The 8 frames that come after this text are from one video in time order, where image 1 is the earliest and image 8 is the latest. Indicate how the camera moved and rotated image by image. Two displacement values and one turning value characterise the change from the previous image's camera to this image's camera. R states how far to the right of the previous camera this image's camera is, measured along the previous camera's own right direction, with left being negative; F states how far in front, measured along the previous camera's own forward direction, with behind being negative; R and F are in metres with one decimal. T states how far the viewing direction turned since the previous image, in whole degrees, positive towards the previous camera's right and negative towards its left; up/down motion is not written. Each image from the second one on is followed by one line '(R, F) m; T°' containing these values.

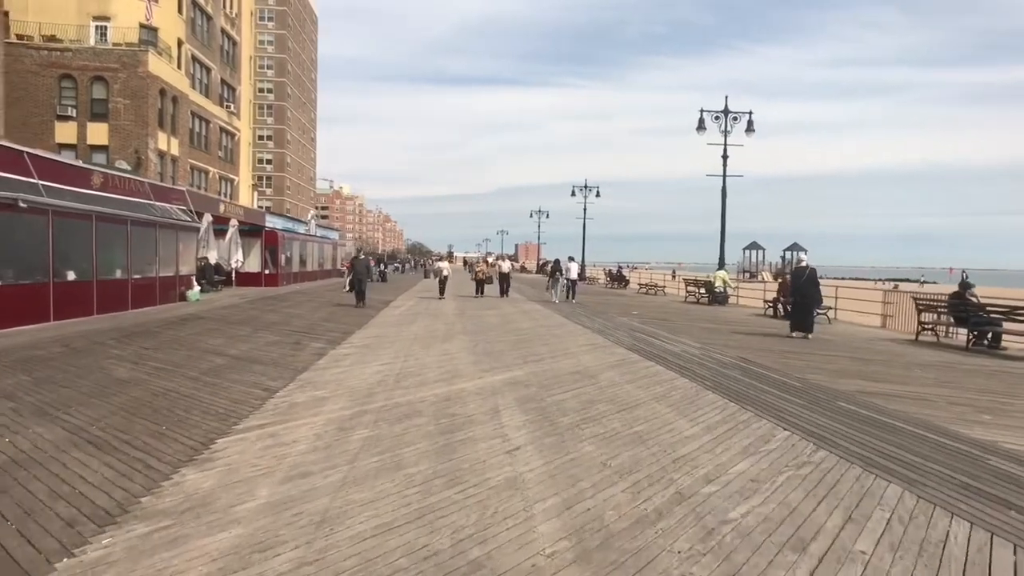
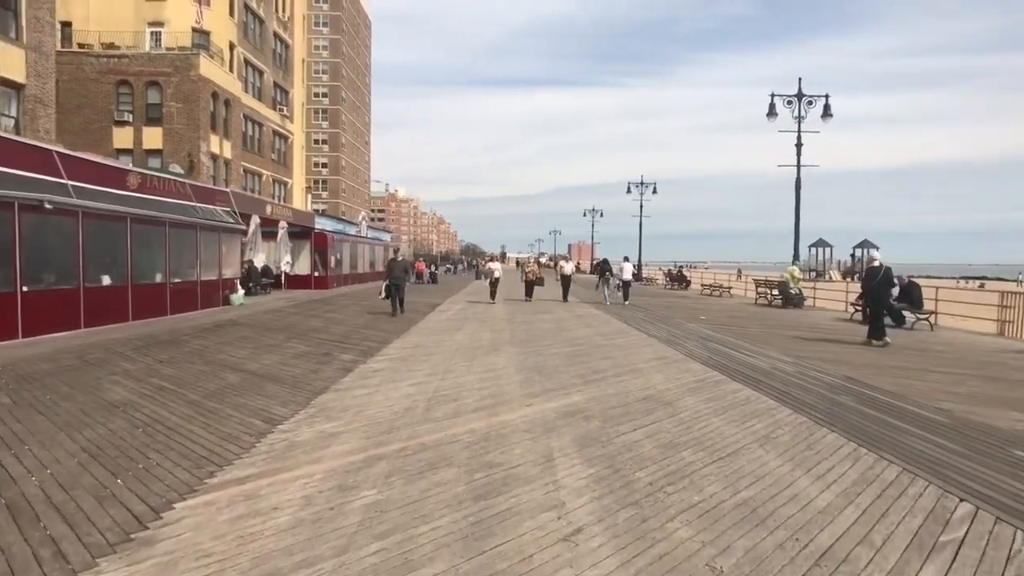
(0.0, +1.6) m; -5°
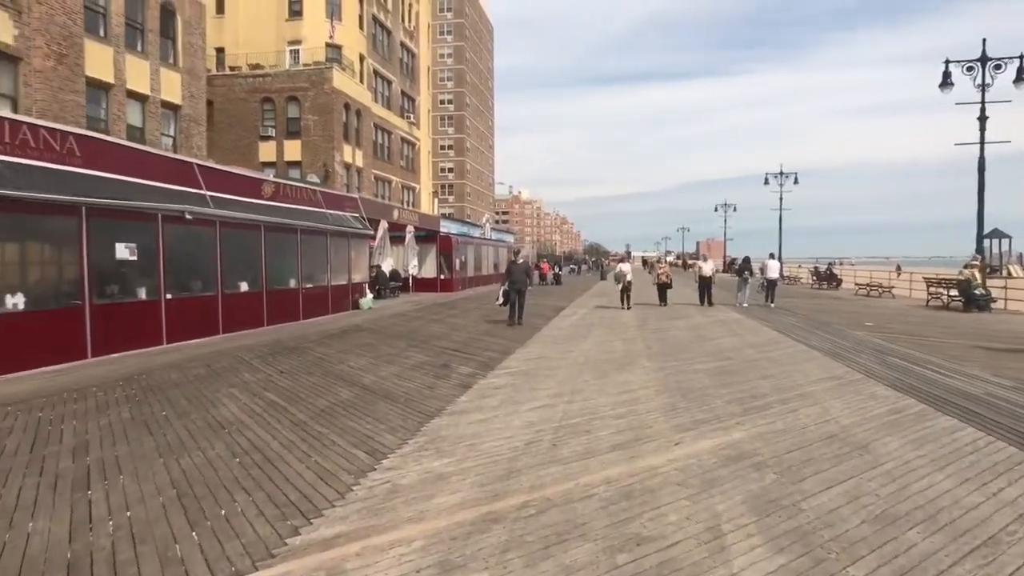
(-0.2, +1.2) m; -11°
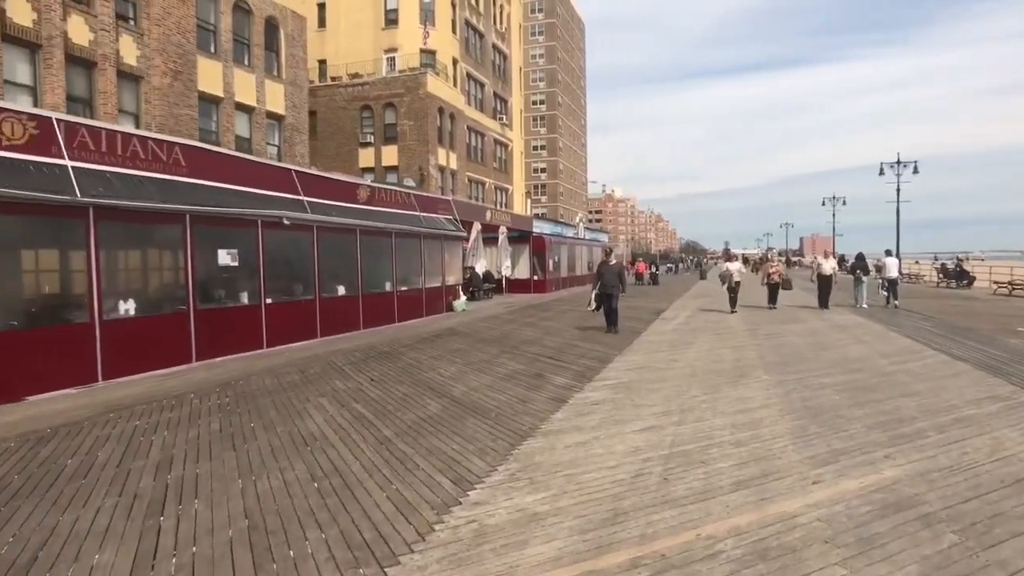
(-0.1, +0.7) m; -8°
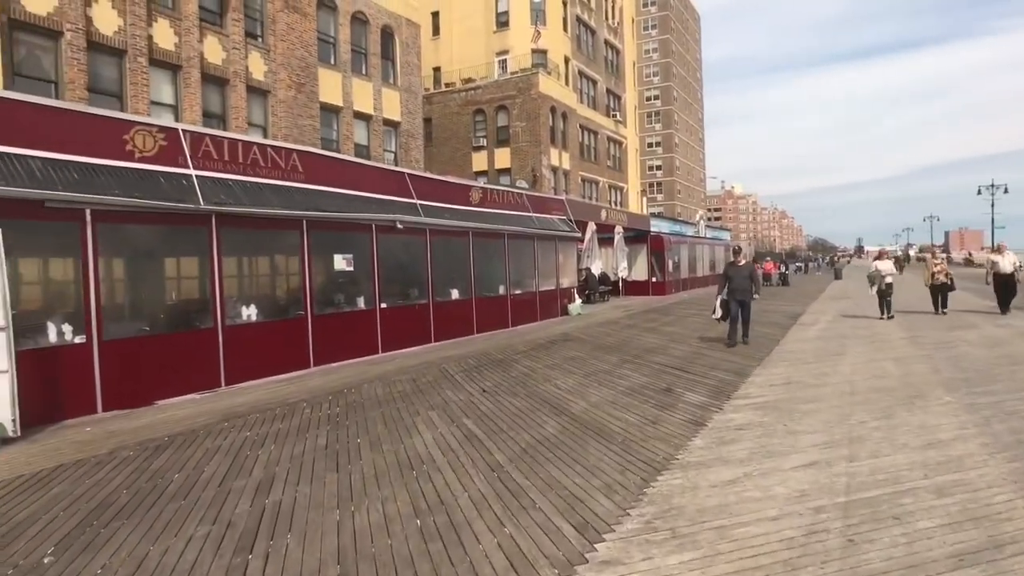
(-0.1, +0.9) m; -10°
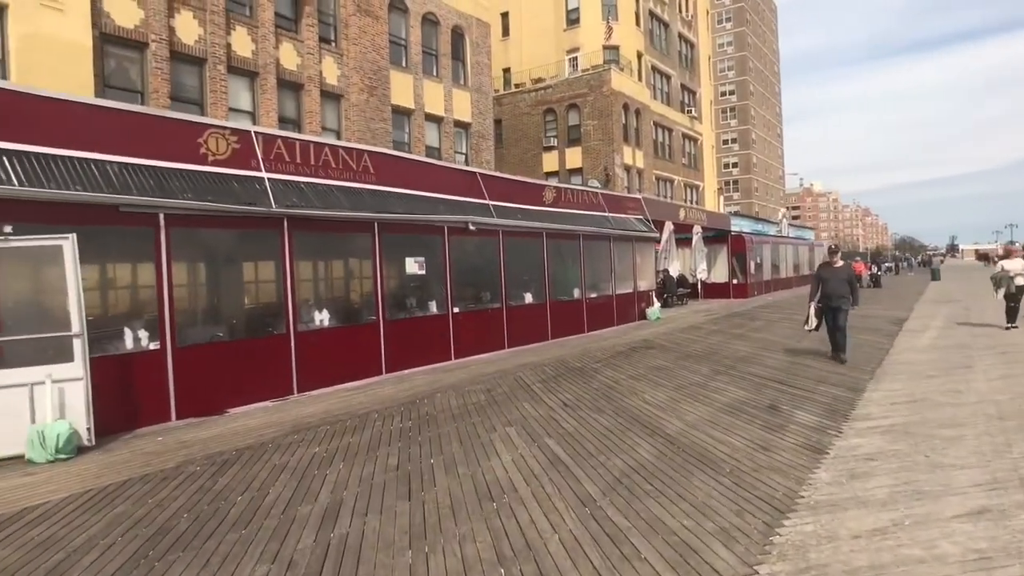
(-0.2, +0.7) m; -6°
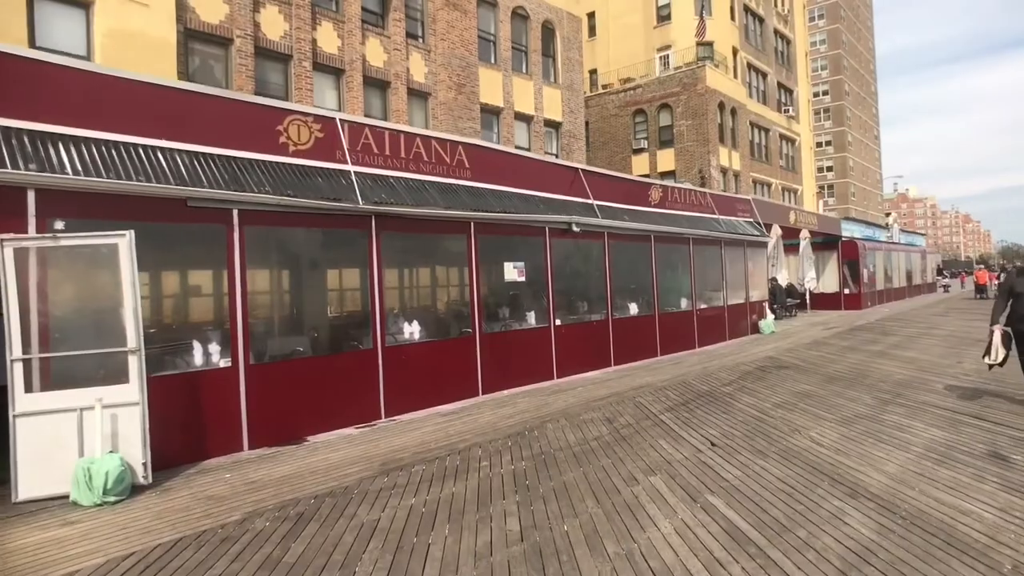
(-0.6, +1.6) m; -7°
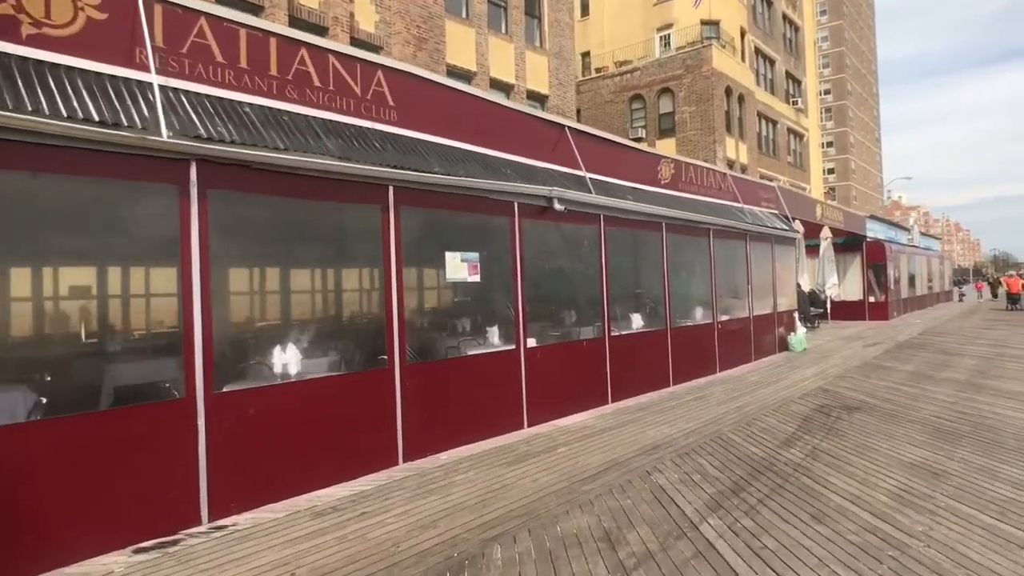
(+0.5, +3.8) m; +1°
